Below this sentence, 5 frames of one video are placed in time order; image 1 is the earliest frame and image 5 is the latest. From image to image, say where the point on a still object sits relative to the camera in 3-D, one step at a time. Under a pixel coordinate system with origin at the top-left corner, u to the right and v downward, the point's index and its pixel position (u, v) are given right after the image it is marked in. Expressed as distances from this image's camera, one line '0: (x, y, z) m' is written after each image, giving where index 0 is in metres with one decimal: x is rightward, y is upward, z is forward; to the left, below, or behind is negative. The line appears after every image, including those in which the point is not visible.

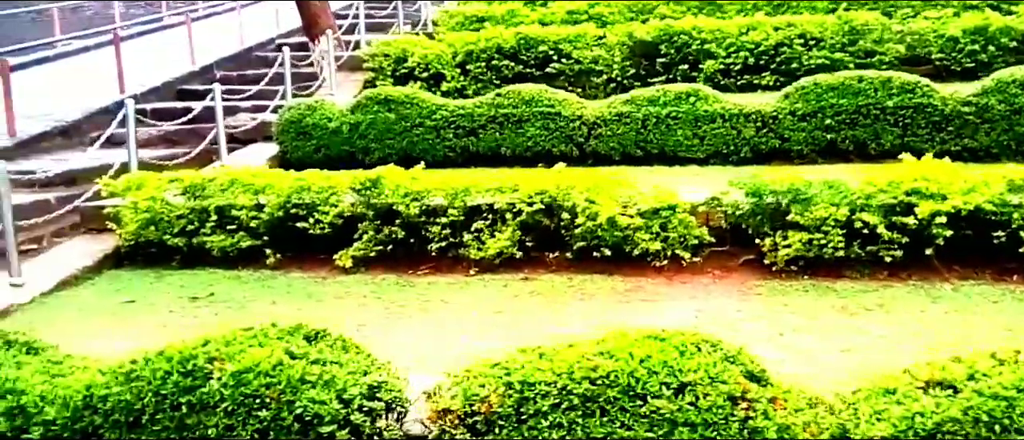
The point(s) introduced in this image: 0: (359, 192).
0: (-1.6, +0.3, +6.5) m
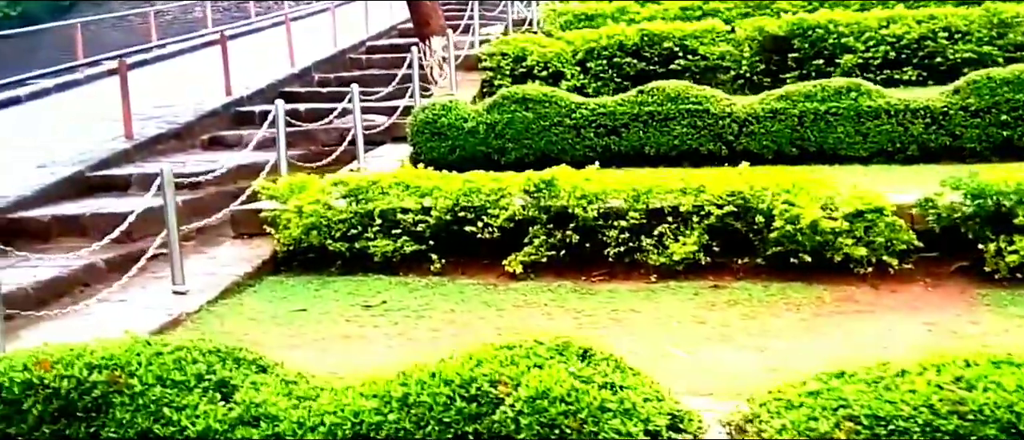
0: (+0.2, +0.3, +6.1) m
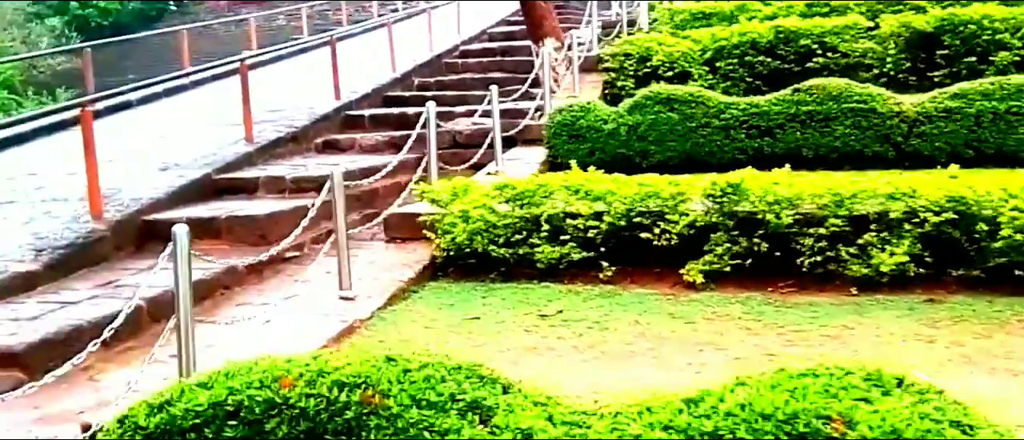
0: (+1.8, +0.2, +5.7) m
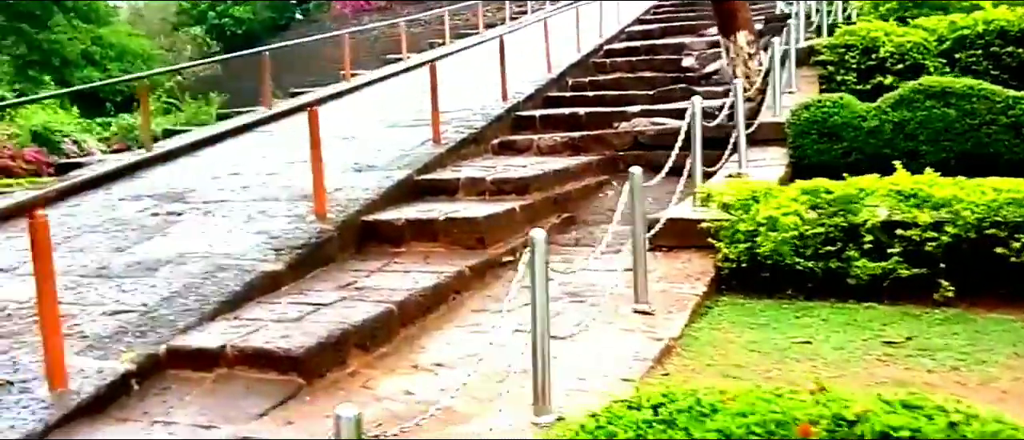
0: (+4.4, +0.1, +4.9) m
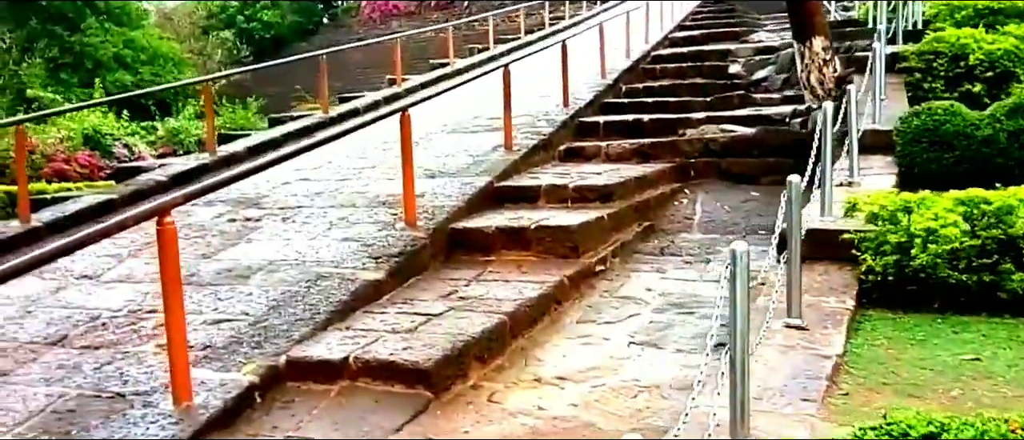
0: (+5.6, 0.0, +4.7) m
